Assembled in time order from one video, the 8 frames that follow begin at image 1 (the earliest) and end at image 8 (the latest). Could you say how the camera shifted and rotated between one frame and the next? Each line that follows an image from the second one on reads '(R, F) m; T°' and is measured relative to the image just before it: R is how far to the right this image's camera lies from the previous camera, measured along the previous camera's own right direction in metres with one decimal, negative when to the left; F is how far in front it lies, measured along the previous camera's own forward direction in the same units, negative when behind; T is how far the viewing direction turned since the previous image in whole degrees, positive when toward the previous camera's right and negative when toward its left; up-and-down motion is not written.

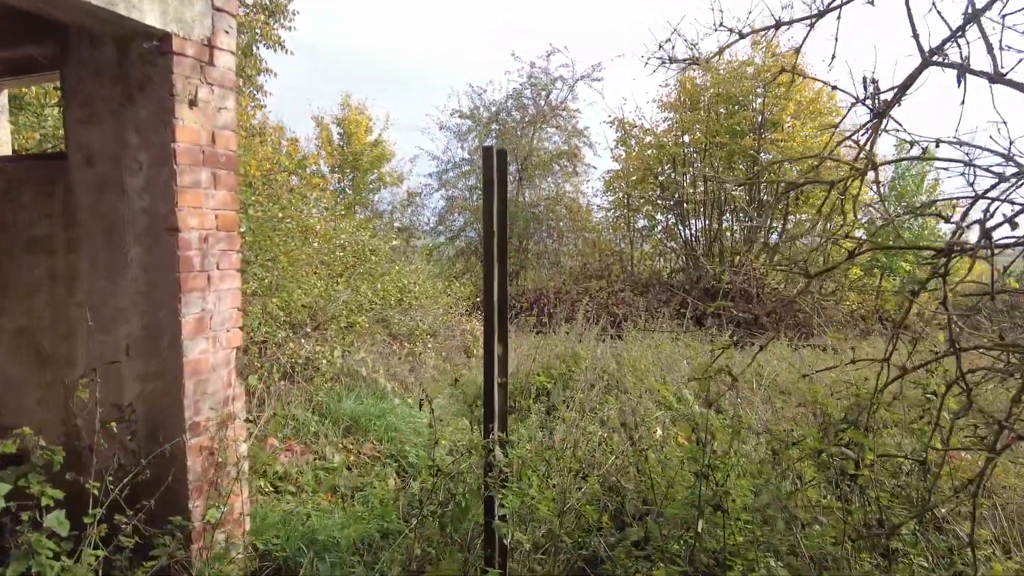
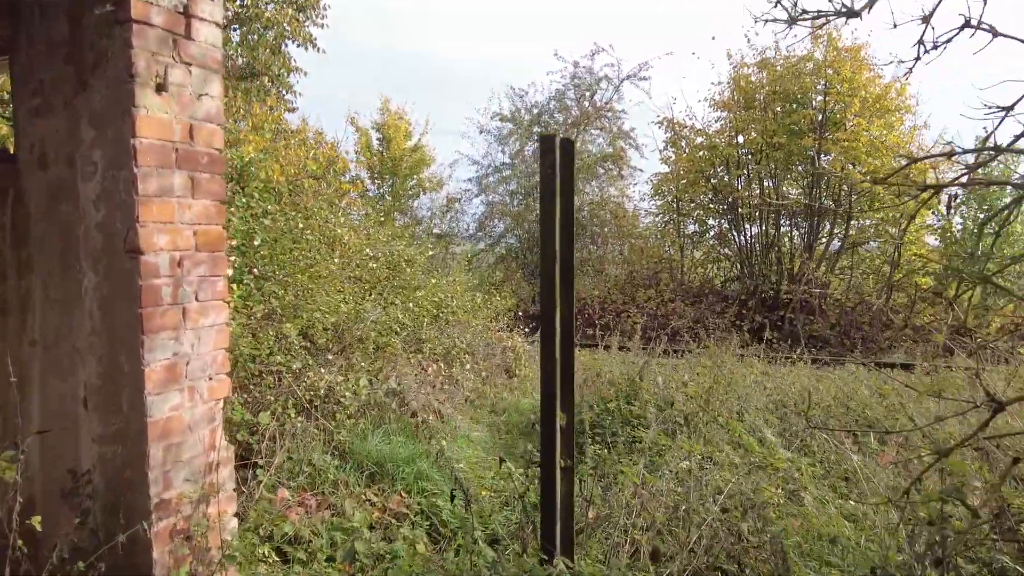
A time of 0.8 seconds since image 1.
(-0.1, +0.6) m; -3°
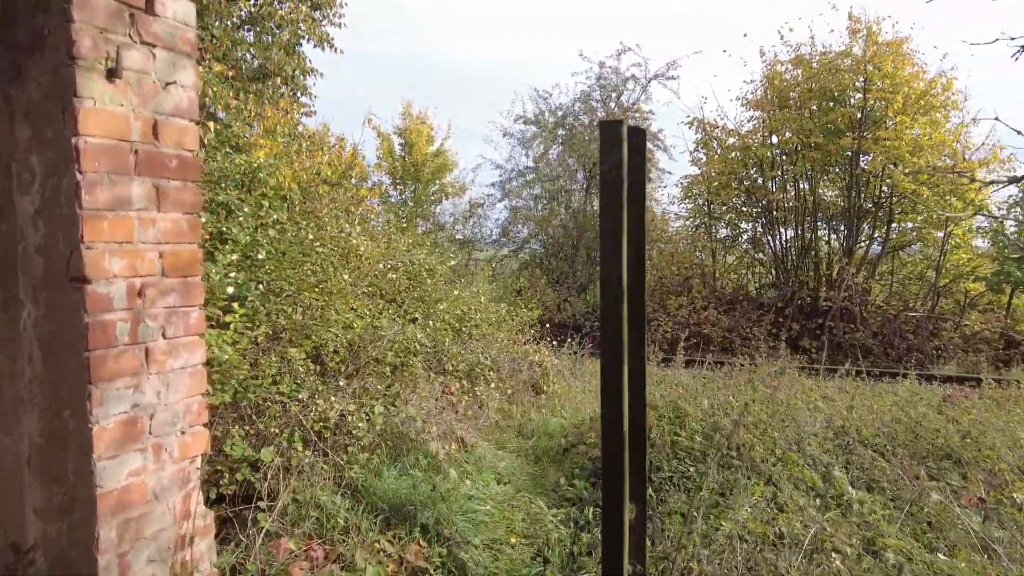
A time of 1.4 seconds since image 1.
(0.0, +0.4) m; -2°
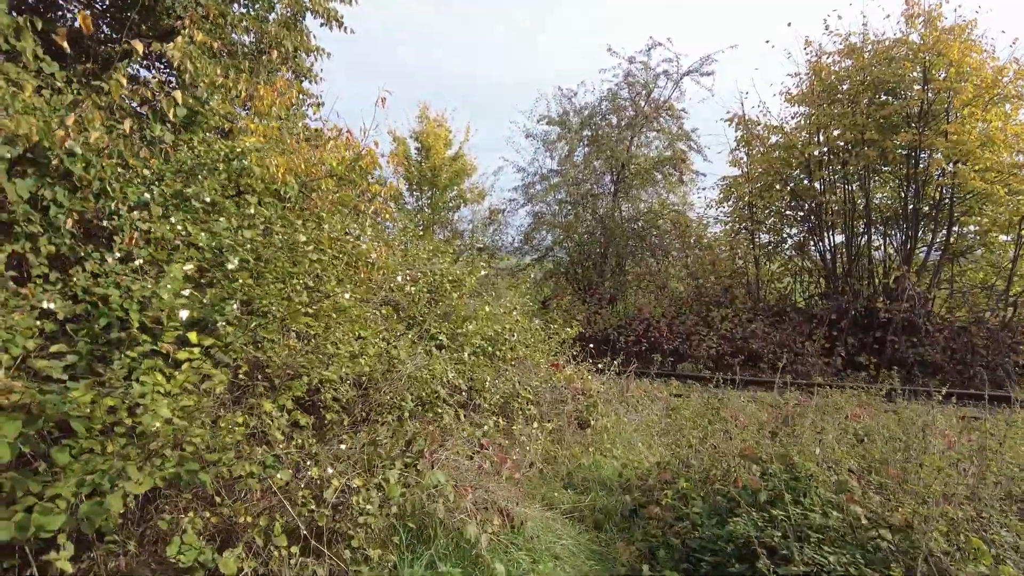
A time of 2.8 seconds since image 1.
(-0.2, +1.0) m; -1°
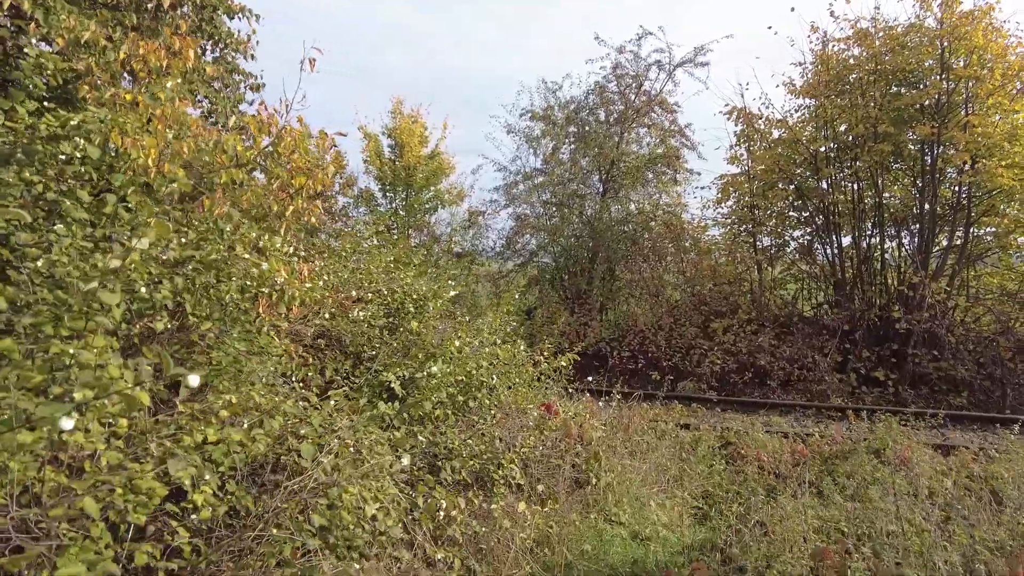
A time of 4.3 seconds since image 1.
(0.0, +1.2) m; +2°
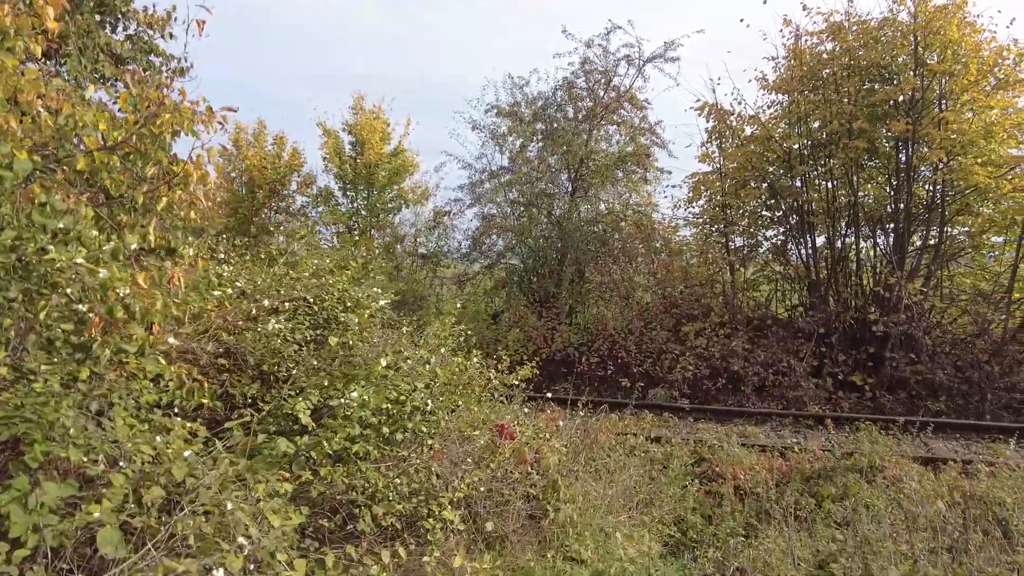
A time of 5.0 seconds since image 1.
(+0.2, +0.6) m; +2°
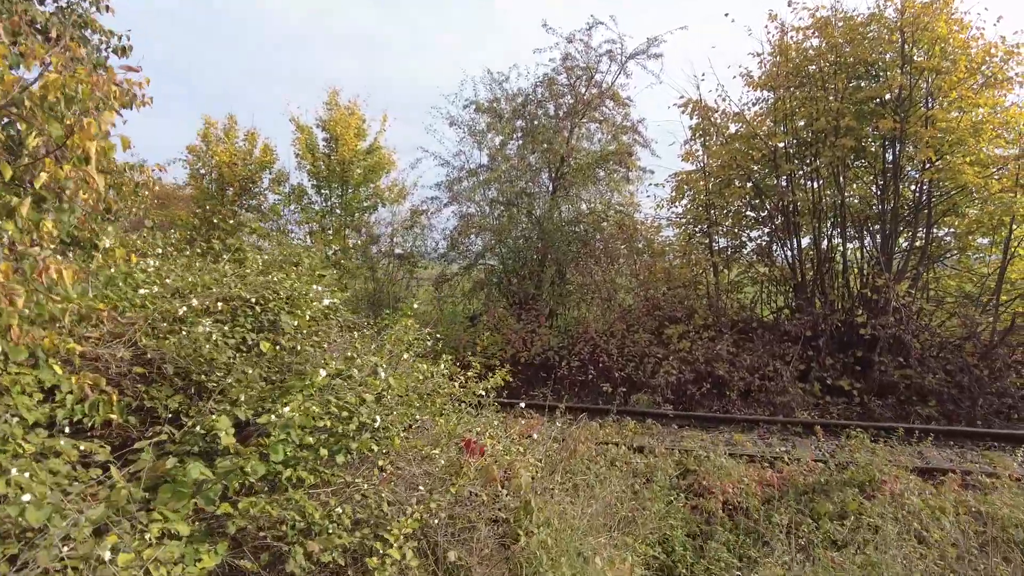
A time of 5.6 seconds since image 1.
(+0.1, +0.4) m; +2°
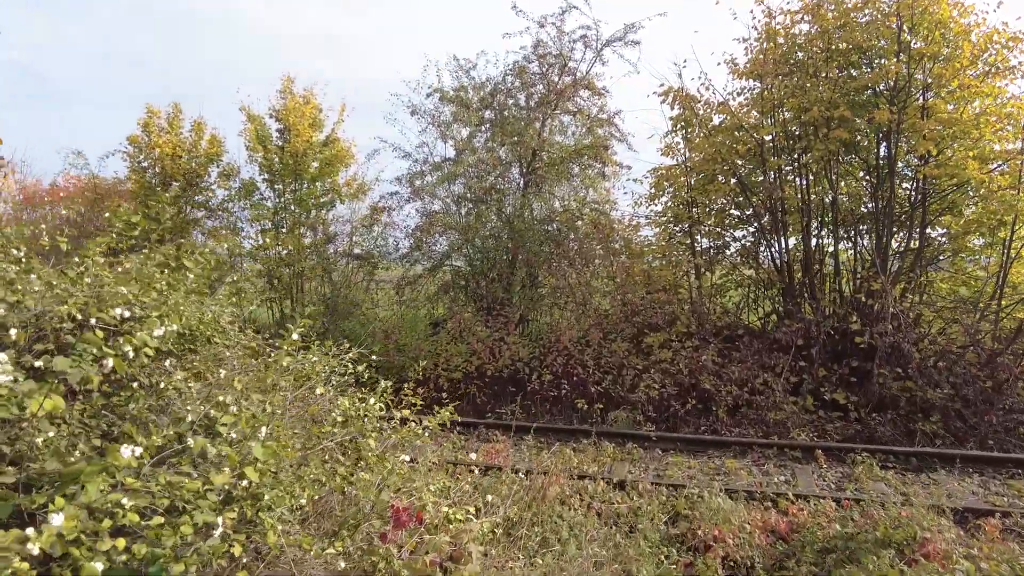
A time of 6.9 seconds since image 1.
(+0.1, +1.0) m; +2°
